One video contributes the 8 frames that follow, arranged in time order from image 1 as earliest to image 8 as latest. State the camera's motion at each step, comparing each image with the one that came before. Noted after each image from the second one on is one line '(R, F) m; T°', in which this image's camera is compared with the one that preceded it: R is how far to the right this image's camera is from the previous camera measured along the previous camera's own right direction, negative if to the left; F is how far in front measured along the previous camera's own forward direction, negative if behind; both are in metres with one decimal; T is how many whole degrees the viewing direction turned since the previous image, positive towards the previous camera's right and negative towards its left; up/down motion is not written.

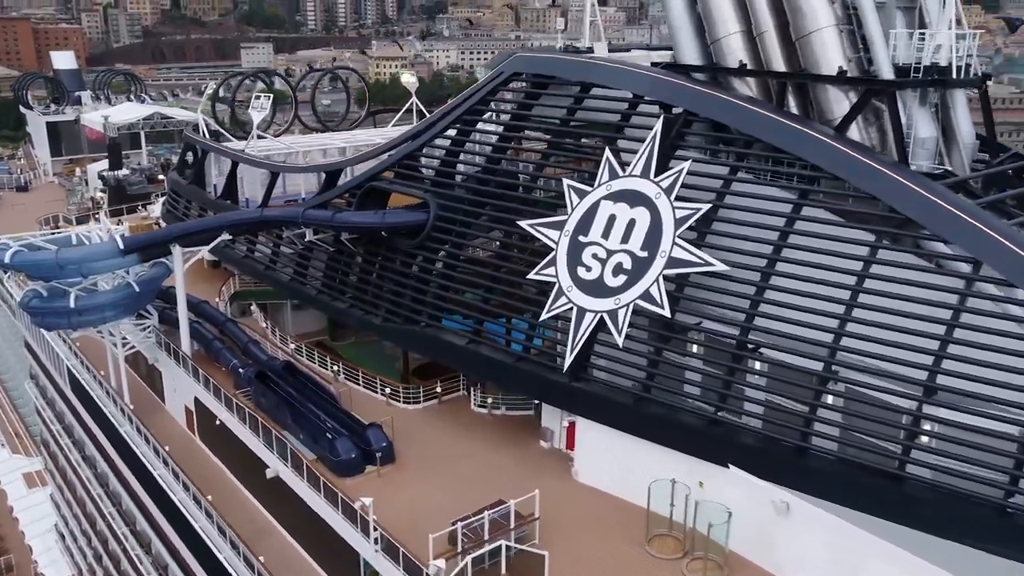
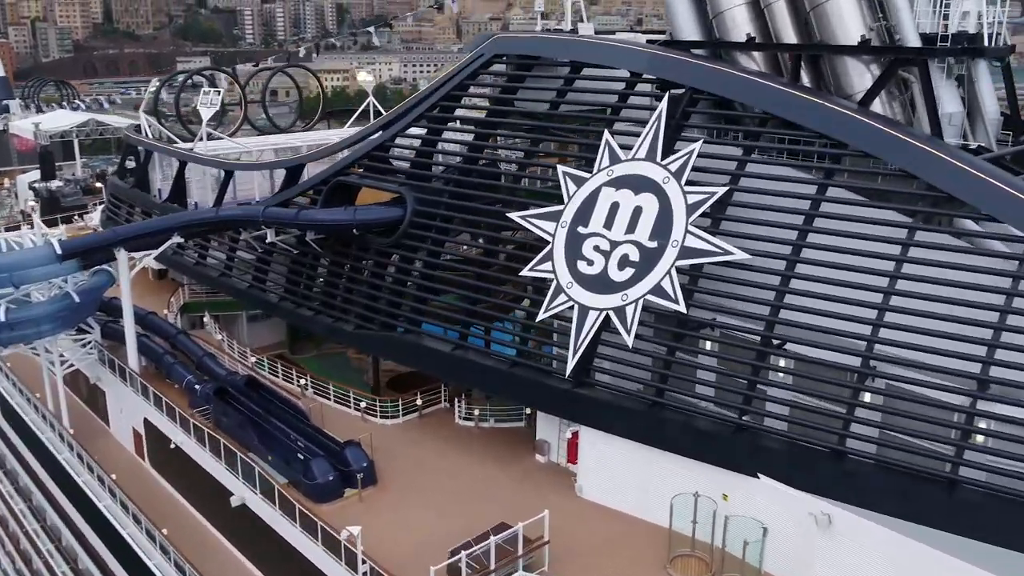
(-0.5, +1.1) m; +4°
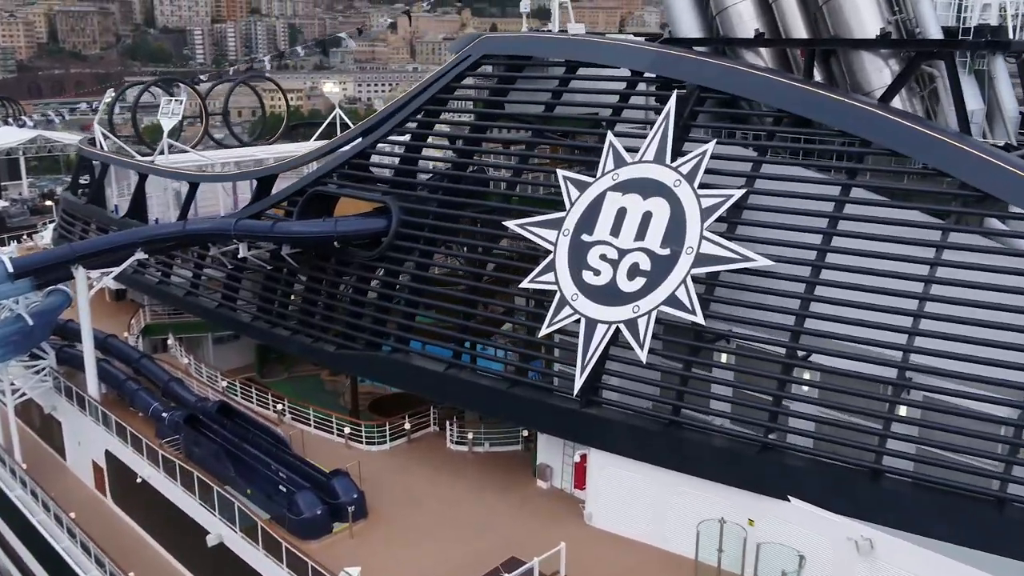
(-0.5, +0.7) m; +3°
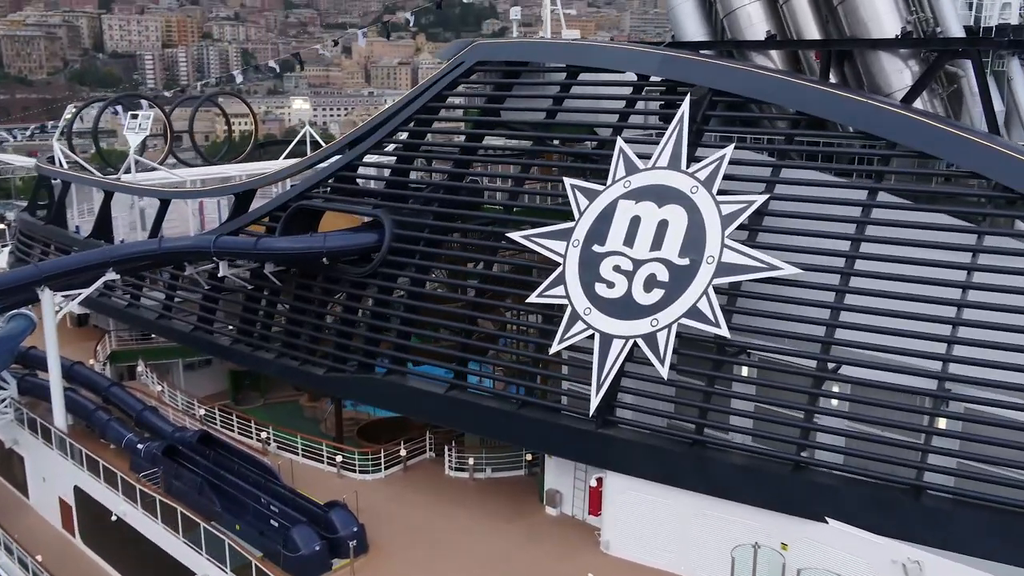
(-0.5, +0.5) m; +3°
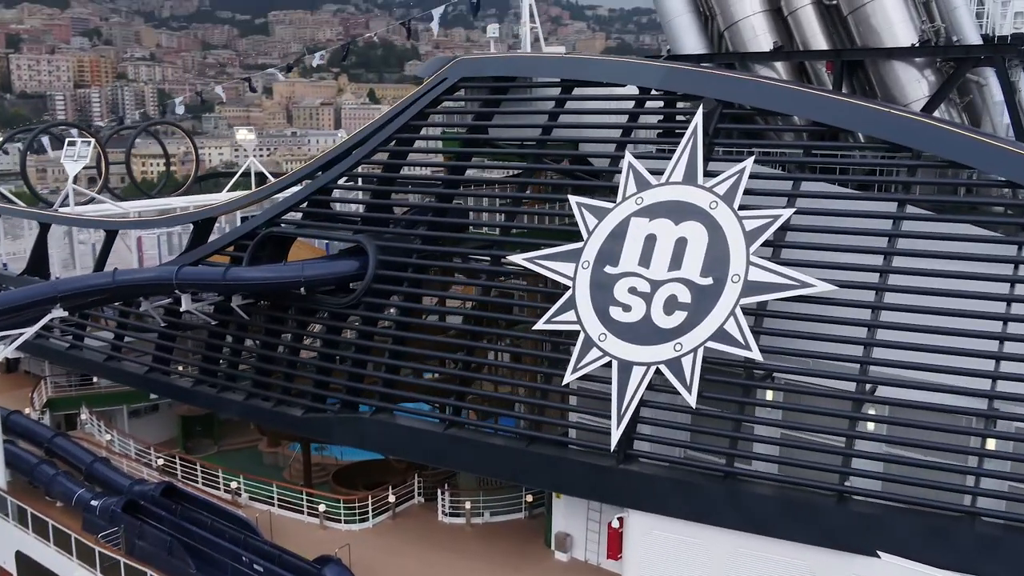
(-0.7, +0.7) m; +5°
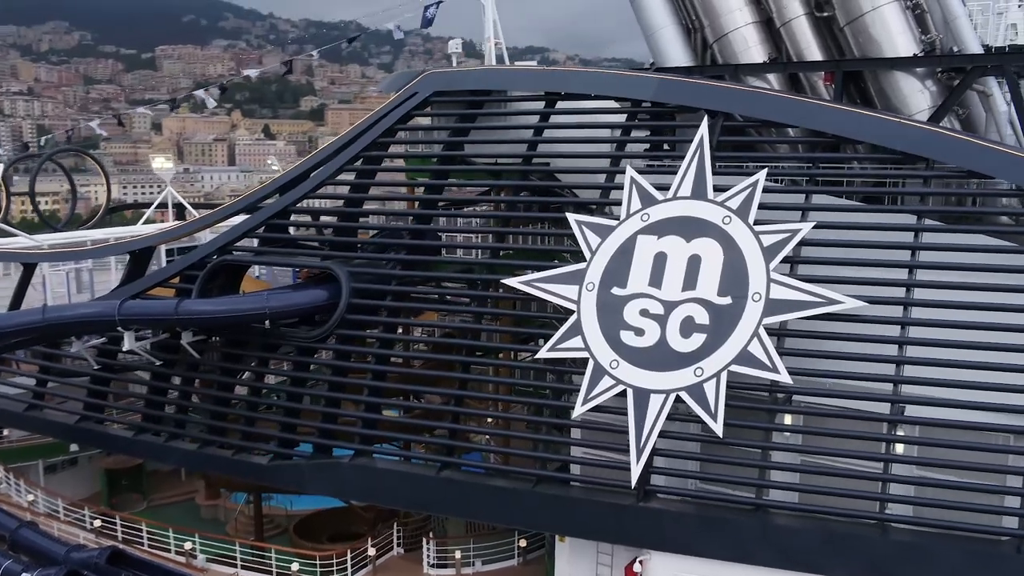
(-0.8, +0.7) m; +6°
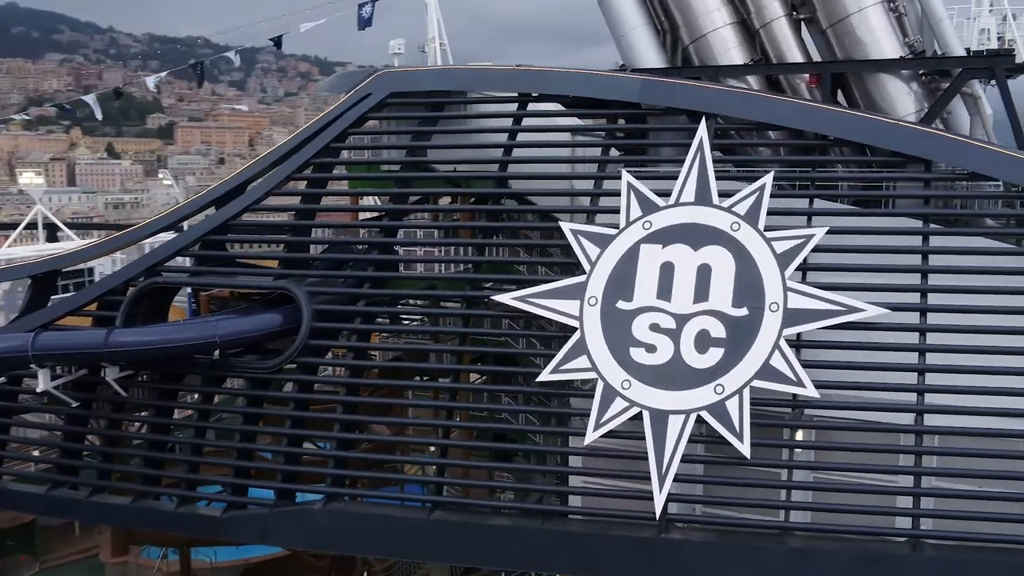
(-1.0, +0.8) m; +9°
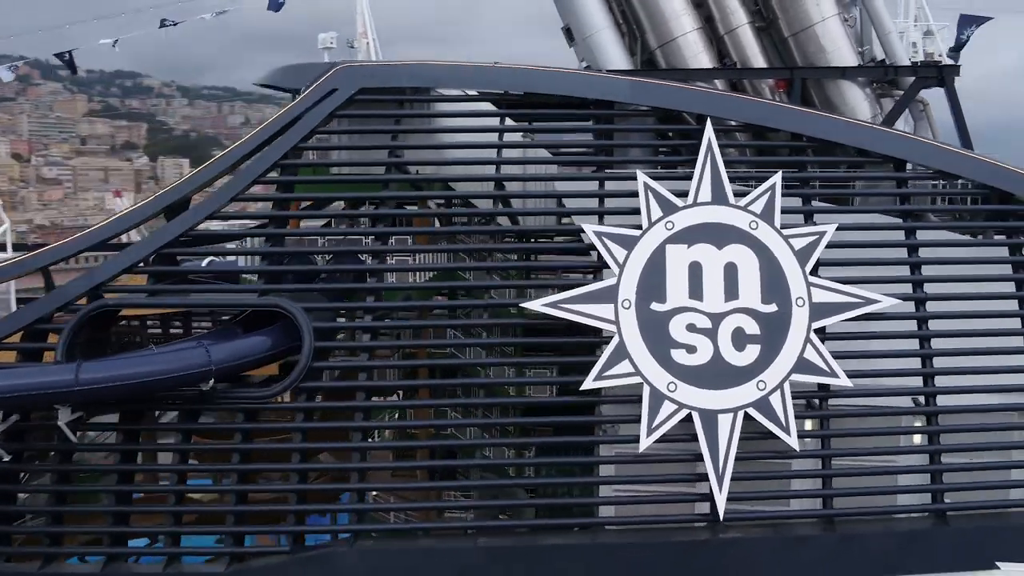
(-2.0, +0.6) m; +15°
